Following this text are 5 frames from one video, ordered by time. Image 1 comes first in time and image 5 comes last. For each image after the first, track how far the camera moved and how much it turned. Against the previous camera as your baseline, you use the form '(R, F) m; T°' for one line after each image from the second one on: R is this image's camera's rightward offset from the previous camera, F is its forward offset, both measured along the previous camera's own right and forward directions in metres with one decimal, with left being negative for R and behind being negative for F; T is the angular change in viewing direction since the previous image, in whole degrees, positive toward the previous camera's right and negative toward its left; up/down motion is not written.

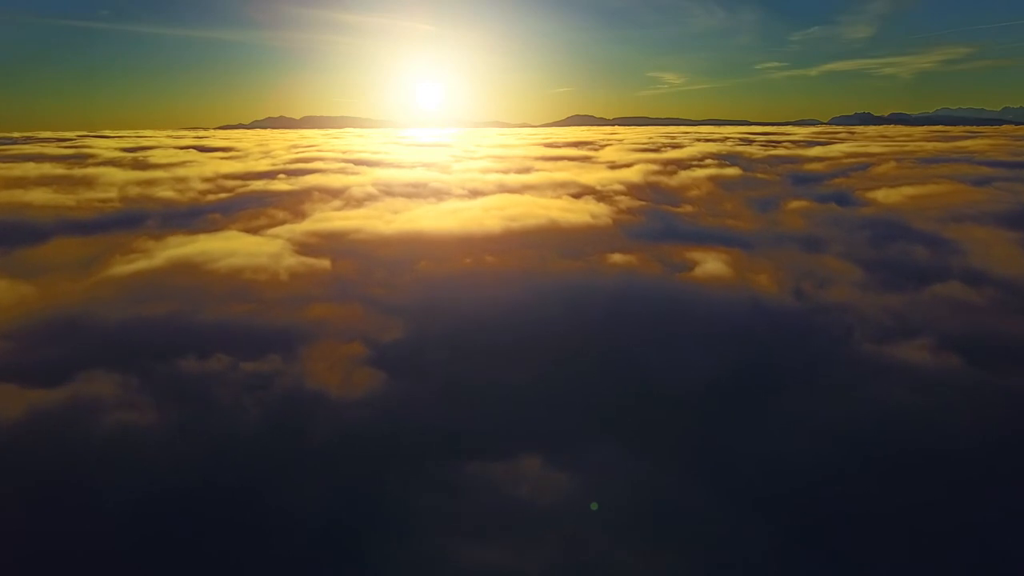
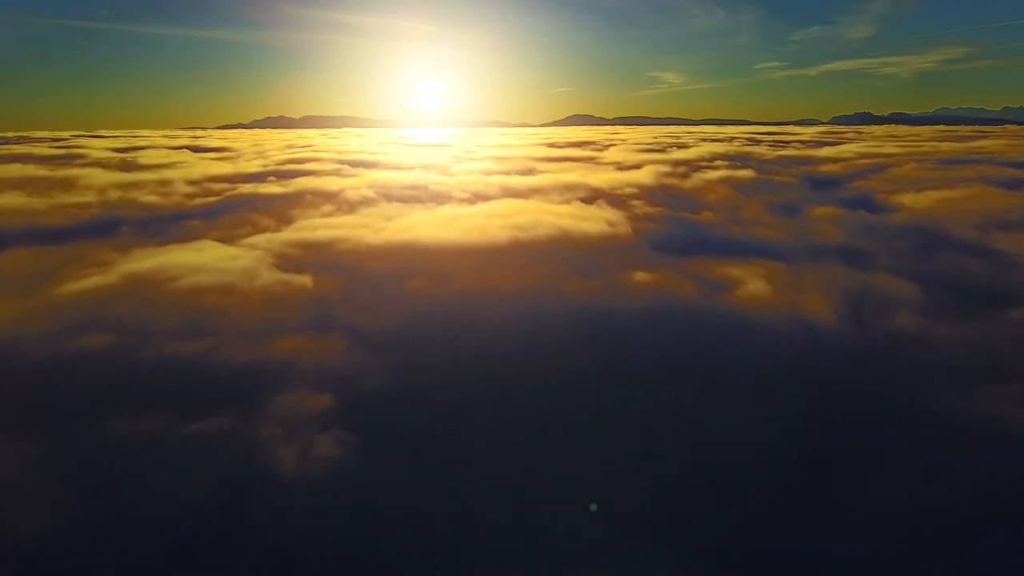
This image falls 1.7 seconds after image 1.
(-0.3, +2.7) m; 0°
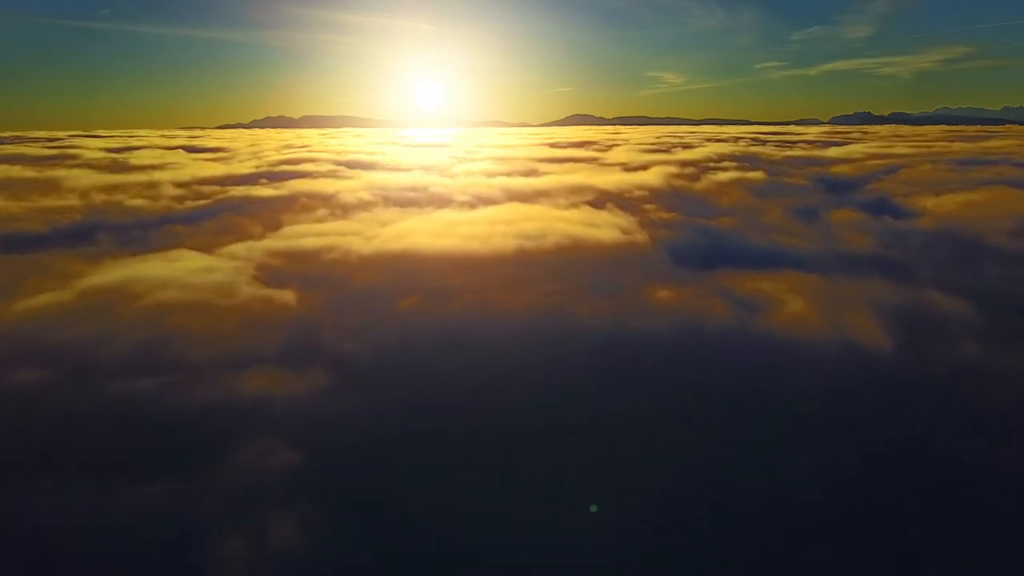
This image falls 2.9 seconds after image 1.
(-0.2, +1.9) m; 0°
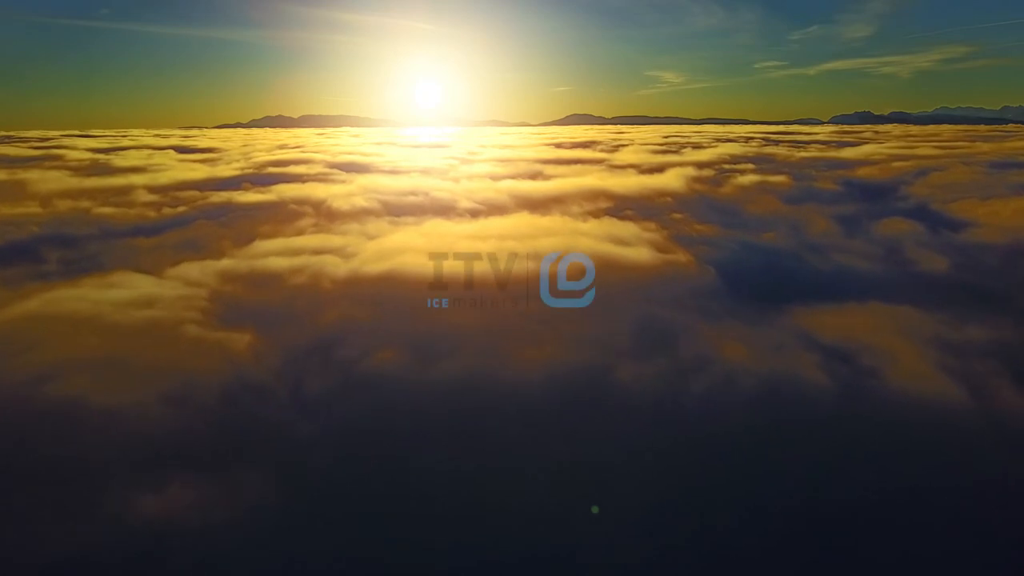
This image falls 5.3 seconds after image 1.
(-0.5, +3.8) m; 0°
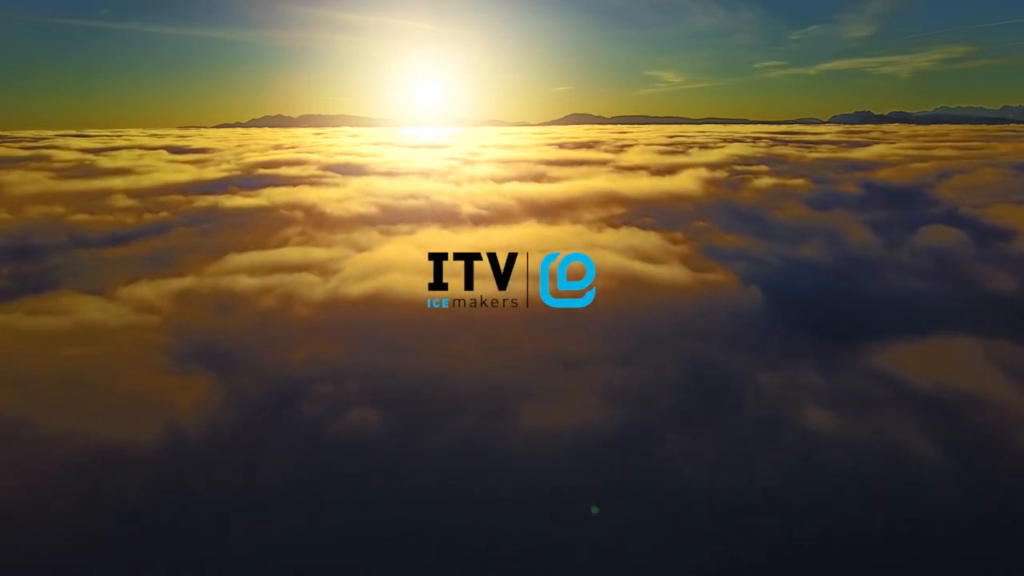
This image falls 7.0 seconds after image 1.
(-0.3, +2.6) m; 0°
